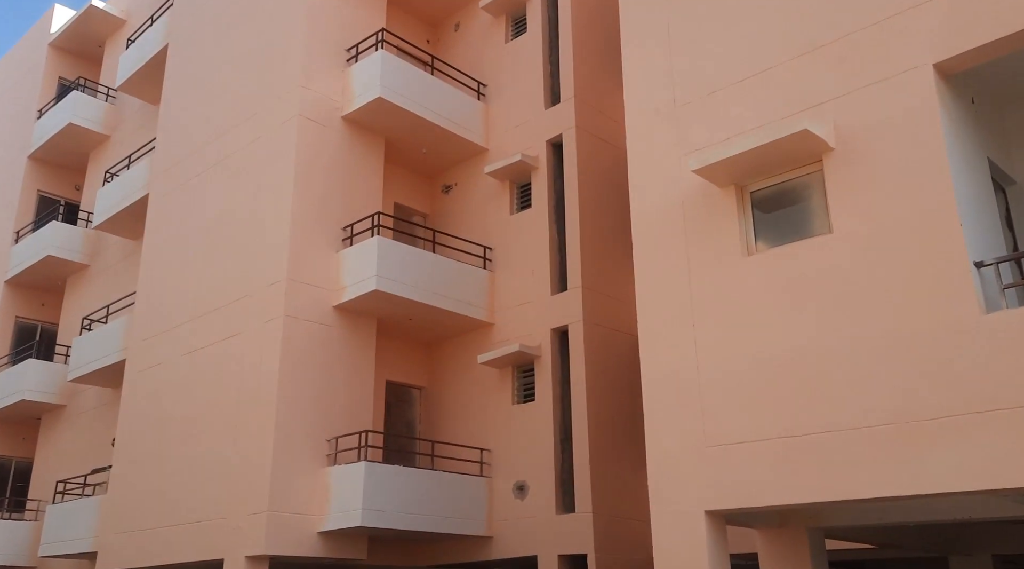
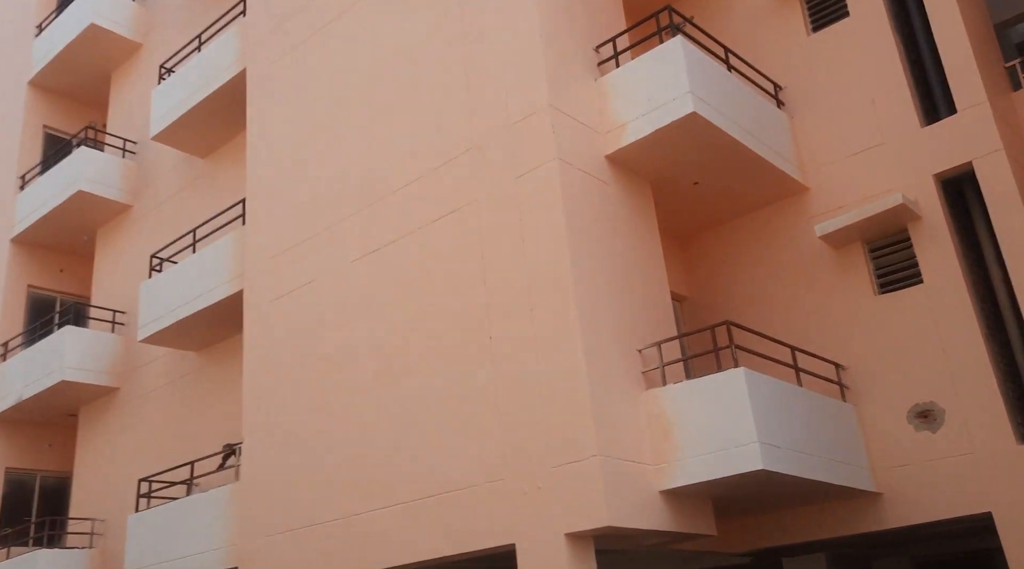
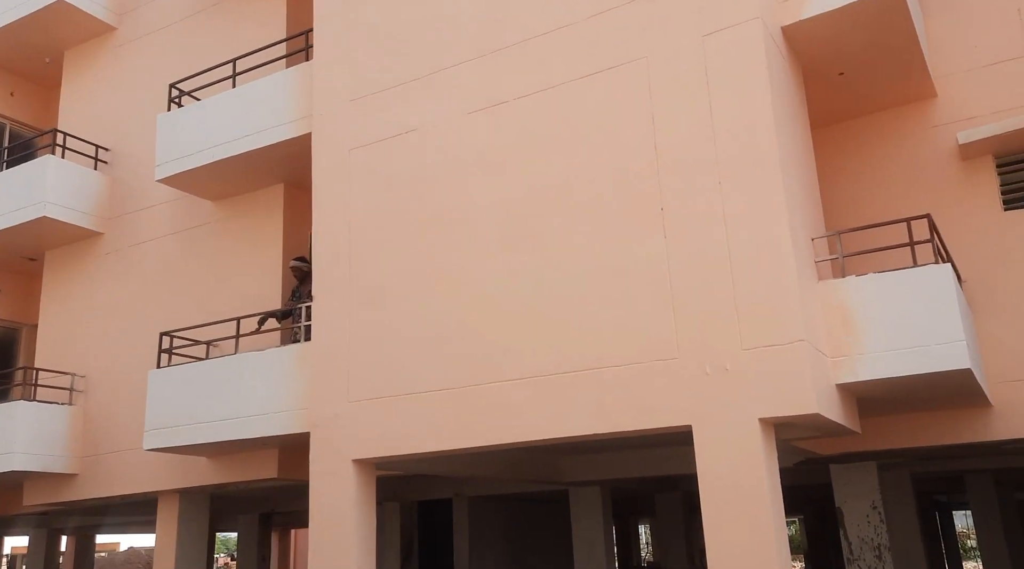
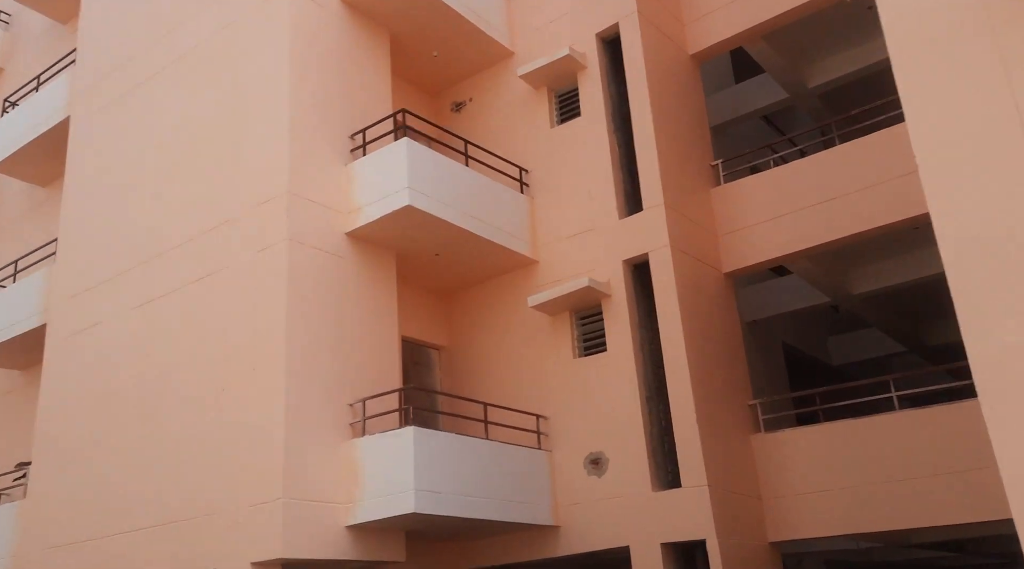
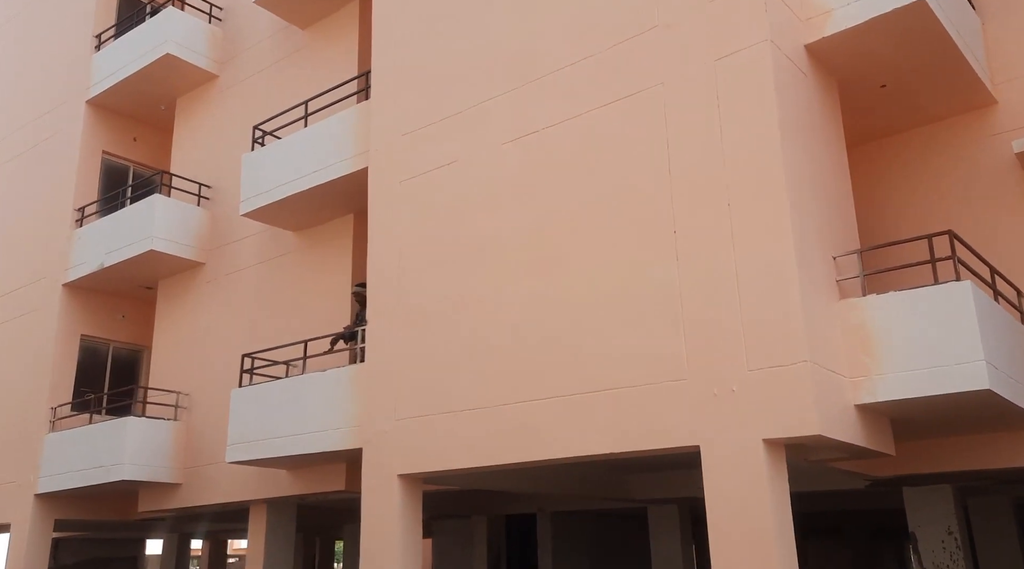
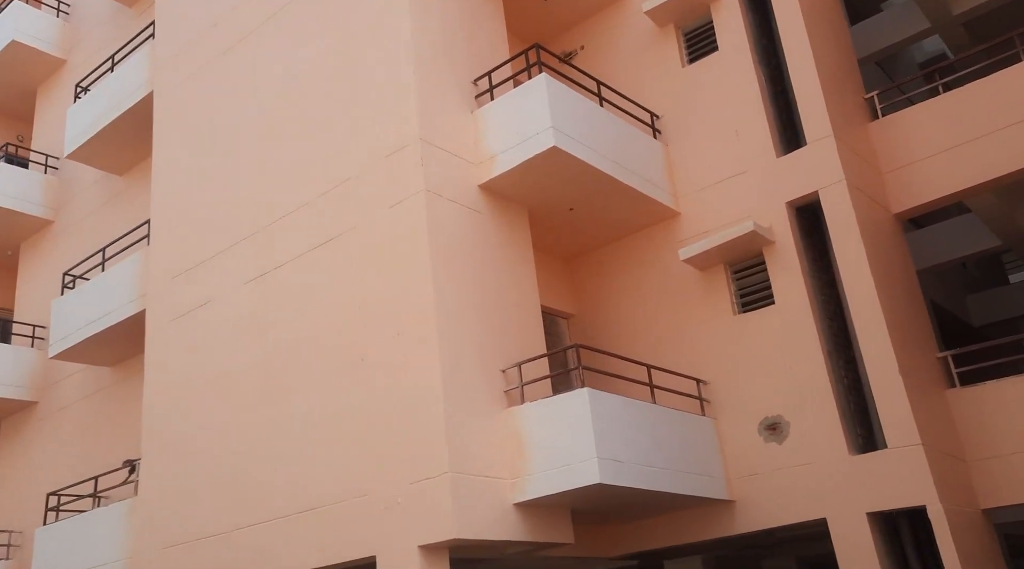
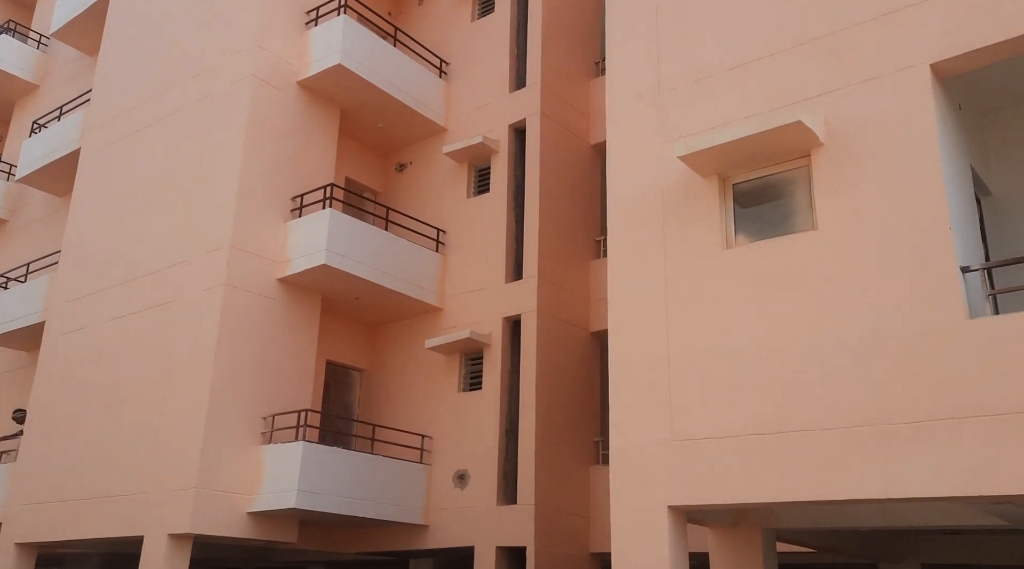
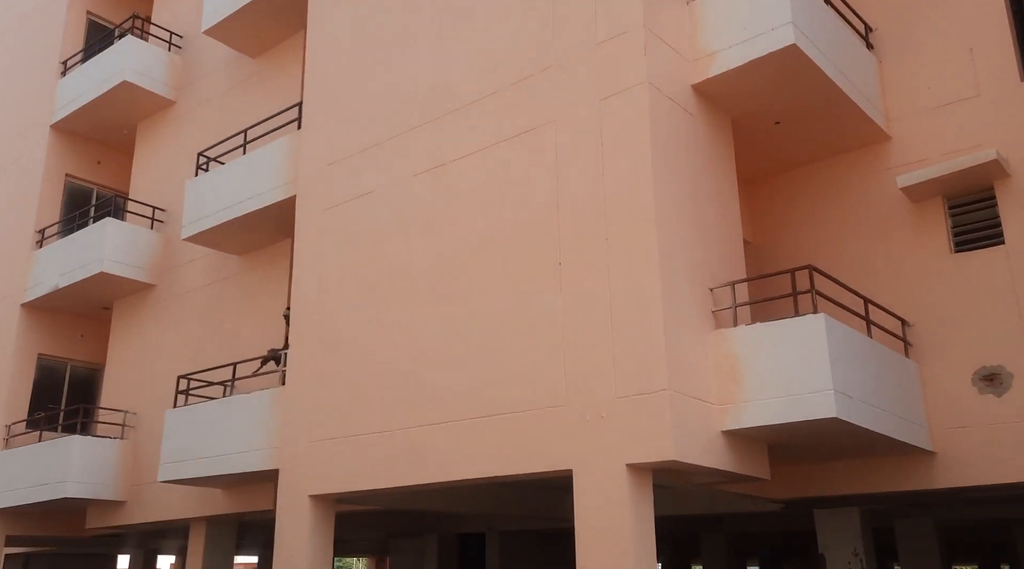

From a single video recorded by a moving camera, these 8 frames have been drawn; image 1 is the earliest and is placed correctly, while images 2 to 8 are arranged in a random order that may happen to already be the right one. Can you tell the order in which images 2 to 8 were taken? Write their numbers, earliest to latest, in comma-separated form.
7, 4, 6, 2, 8, 5, 3
